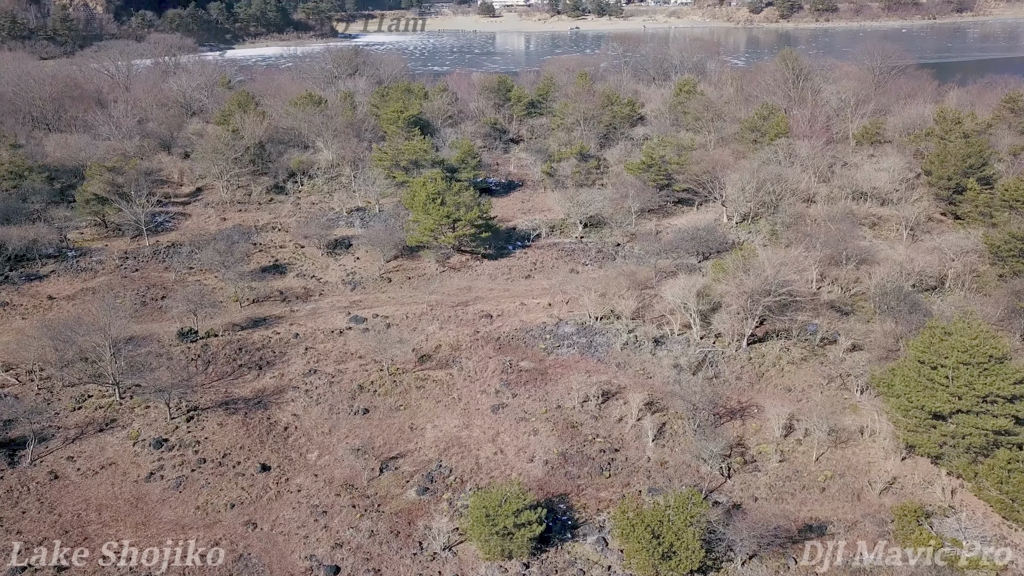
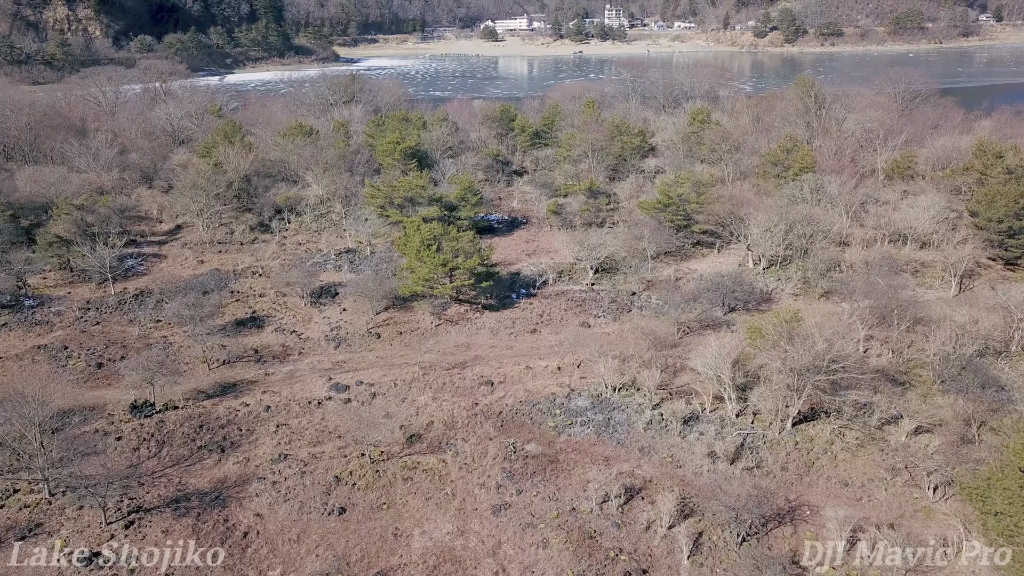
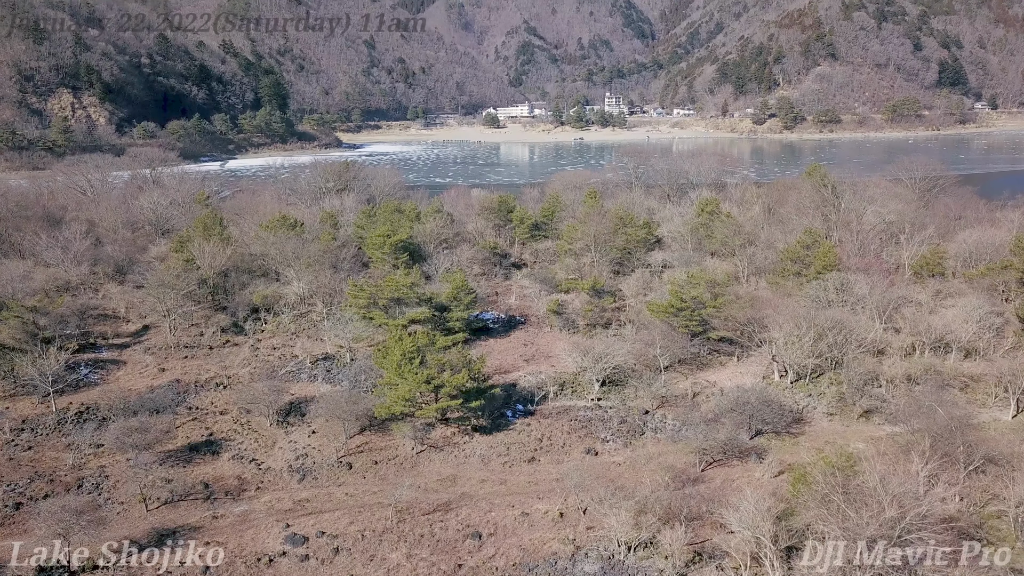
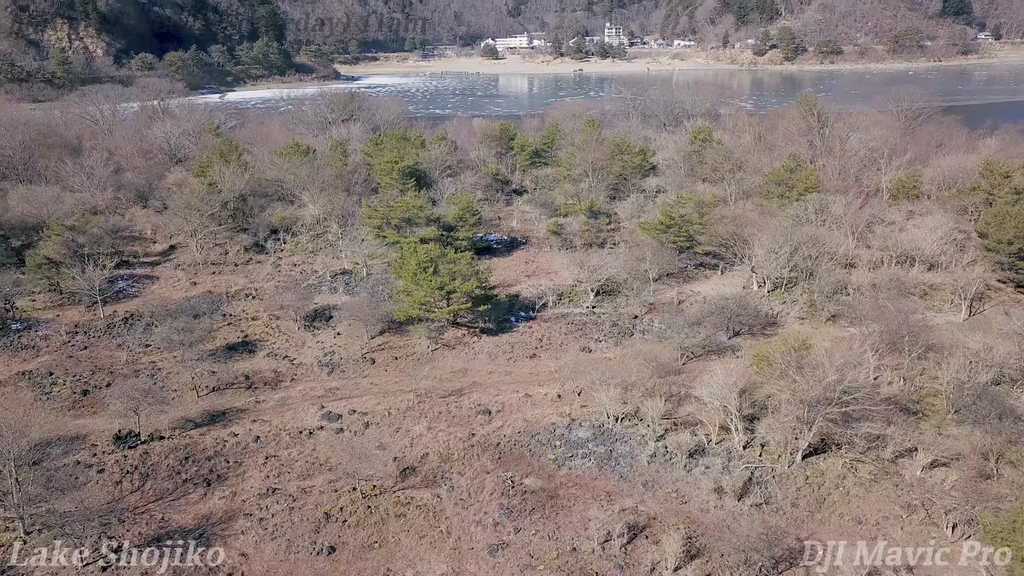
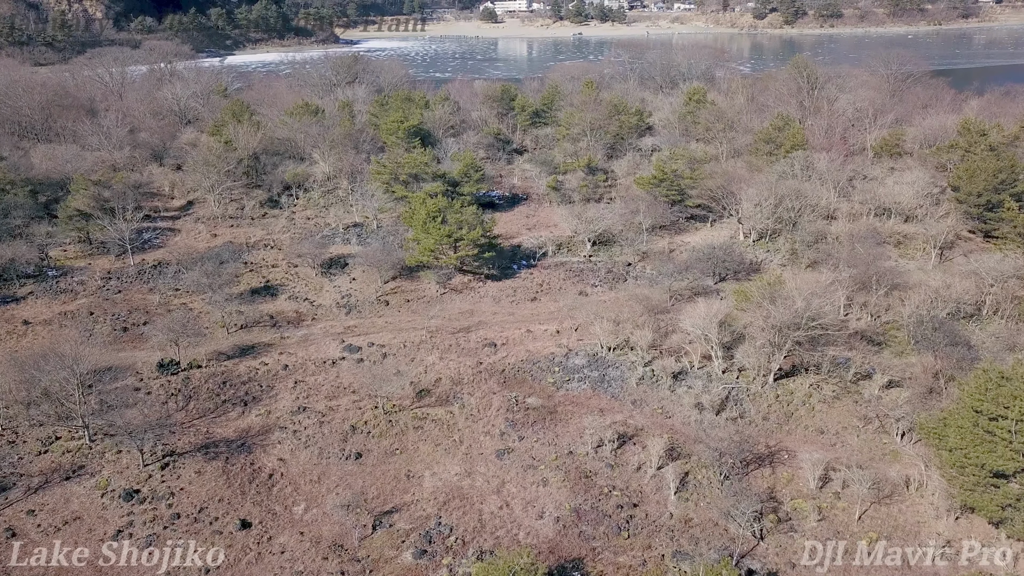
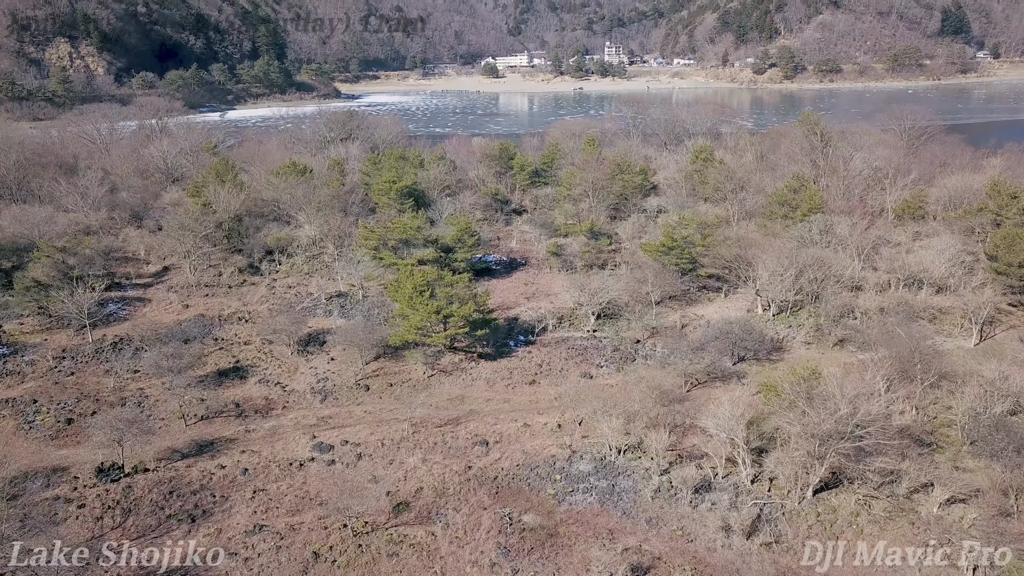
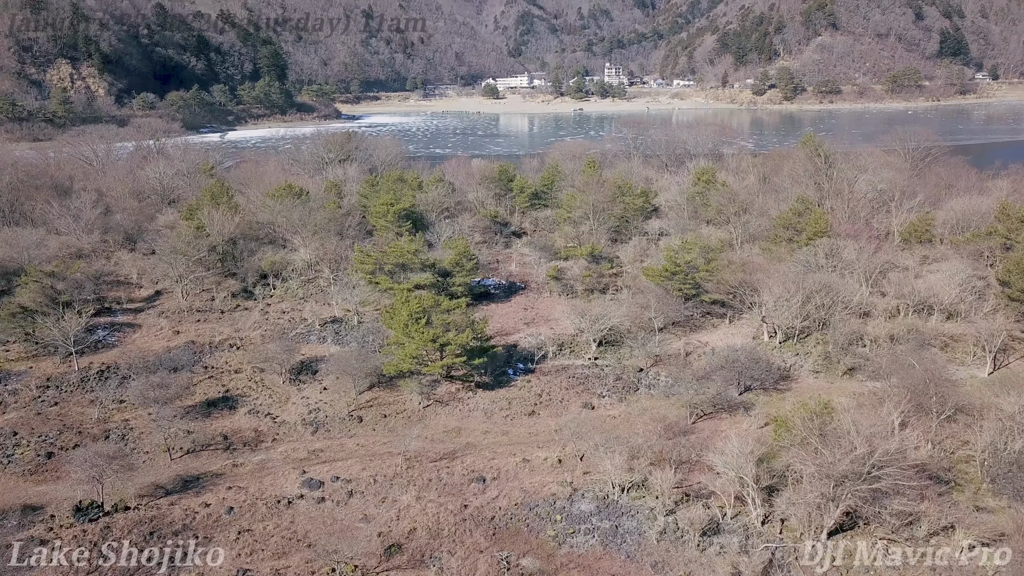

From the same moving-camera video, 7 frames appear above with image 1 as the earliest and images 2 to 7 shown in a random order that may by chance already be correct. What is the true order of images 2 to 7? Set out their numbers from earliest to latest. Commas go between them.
5, 2, 4, 6, 7, 3
